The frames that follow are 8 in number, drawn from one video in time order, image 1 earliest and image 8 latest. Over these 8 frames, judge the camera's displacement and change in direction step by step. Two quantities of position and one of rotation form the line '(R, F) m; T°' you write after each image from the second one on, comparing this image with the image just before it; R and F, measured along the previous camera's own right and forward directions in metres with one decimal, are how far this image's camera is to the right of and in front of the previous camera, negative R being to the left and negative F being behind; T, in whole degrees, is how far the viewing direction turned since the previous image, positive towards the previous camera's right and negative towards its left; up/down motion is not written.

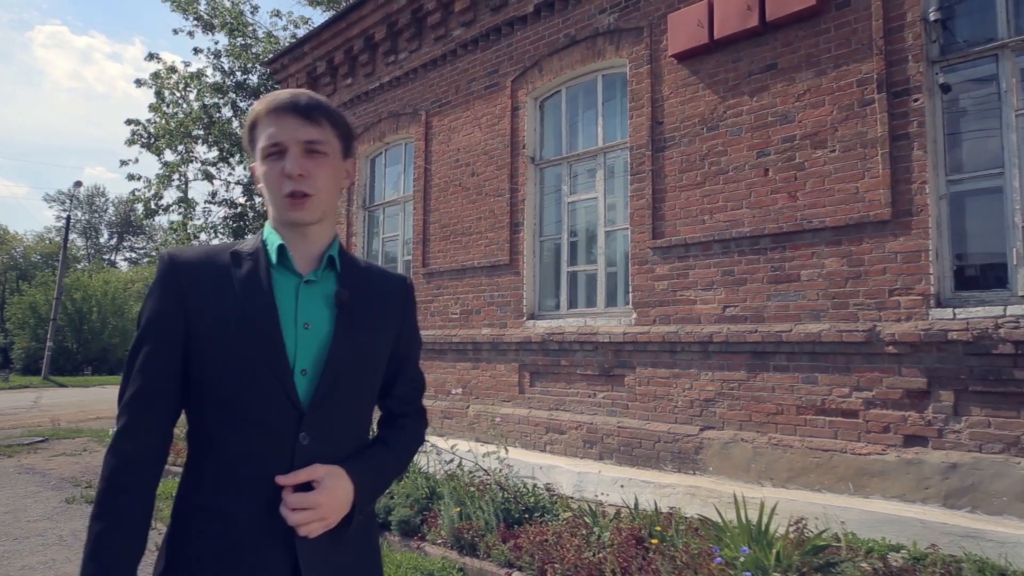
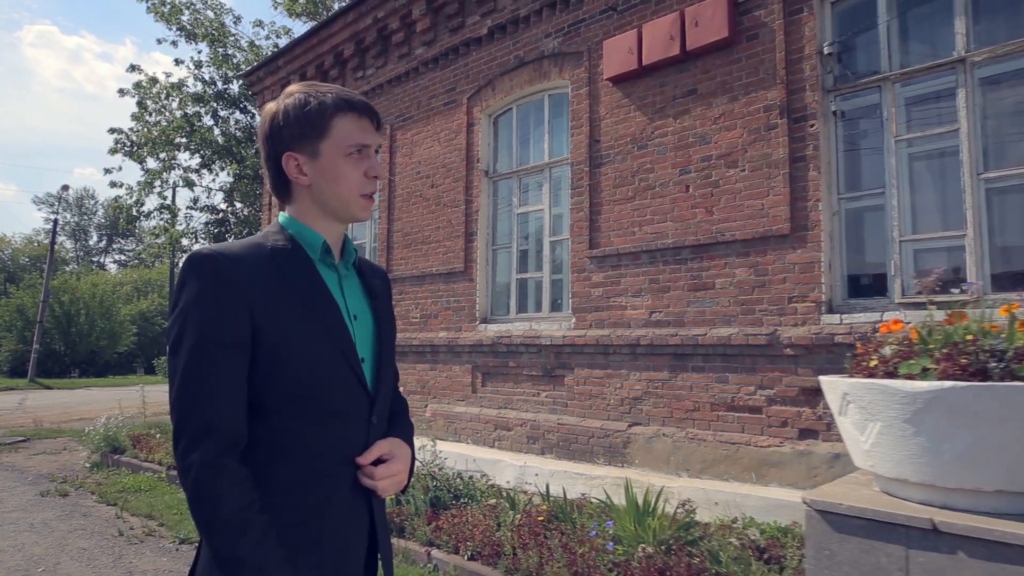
(+0.5, -0.5) m; +1°
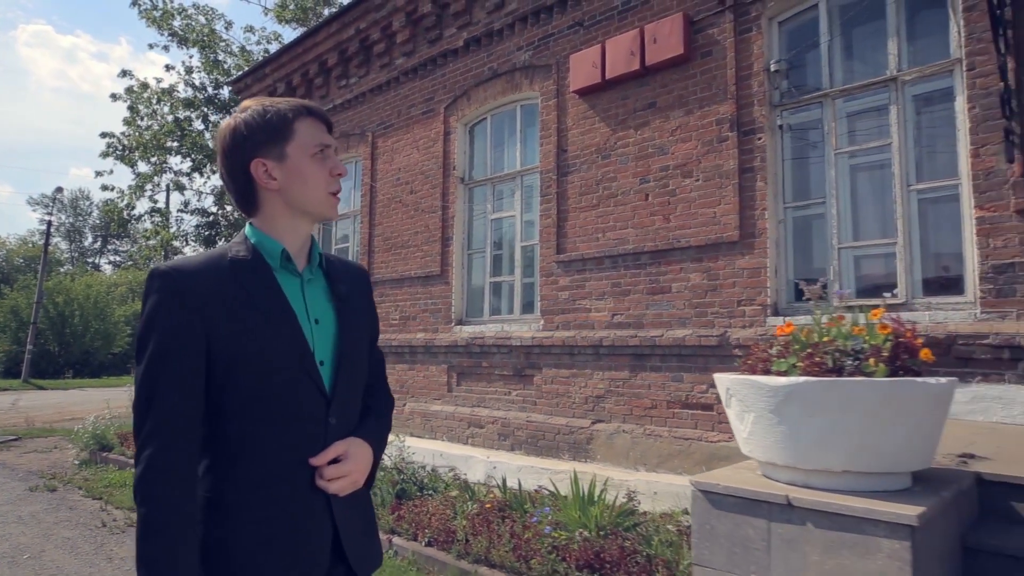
(+0.3, -0.3) m; 0°
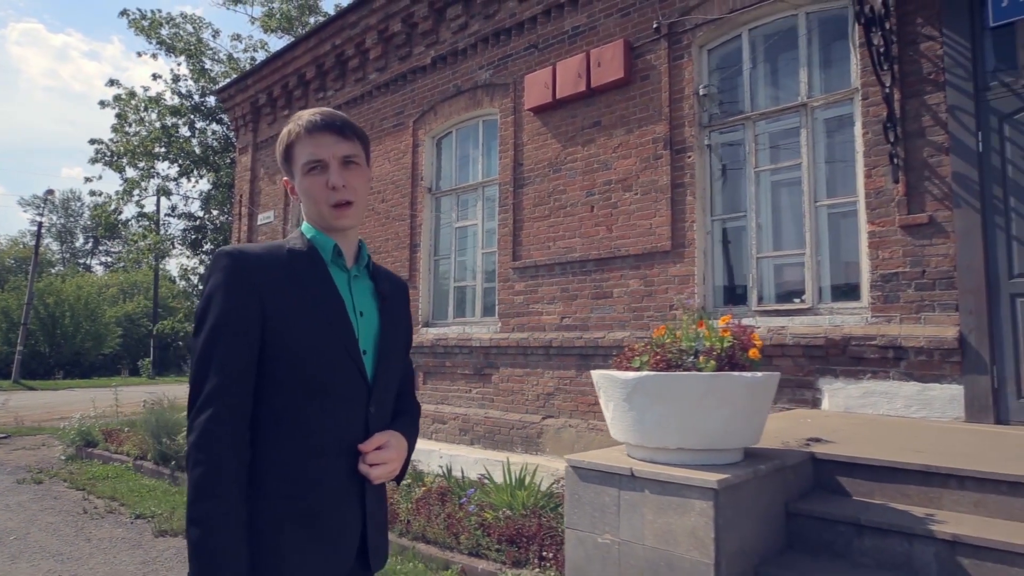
(+0.4, -0.5) m; +1°
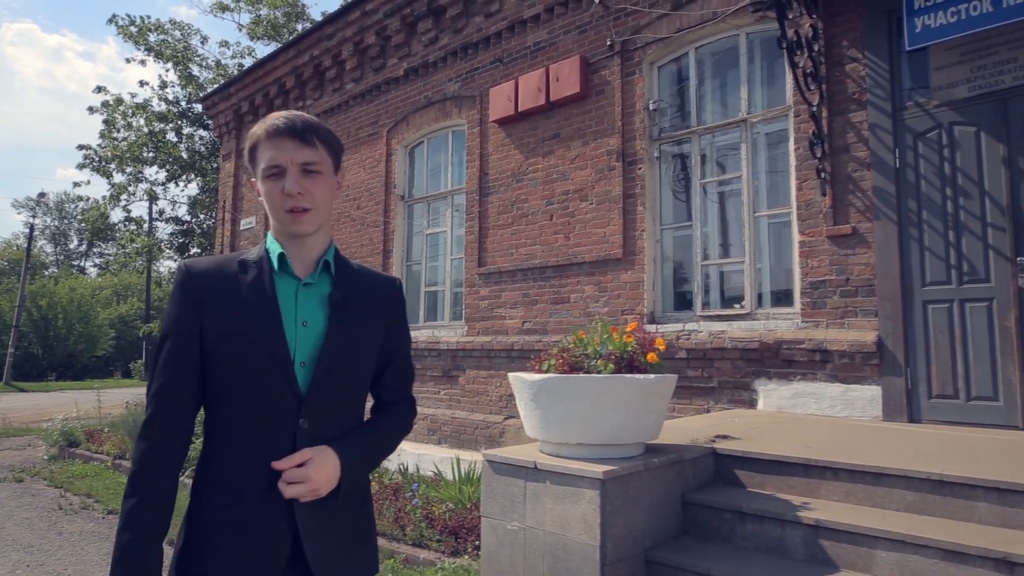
(+0.4, -0.3) m; 0°
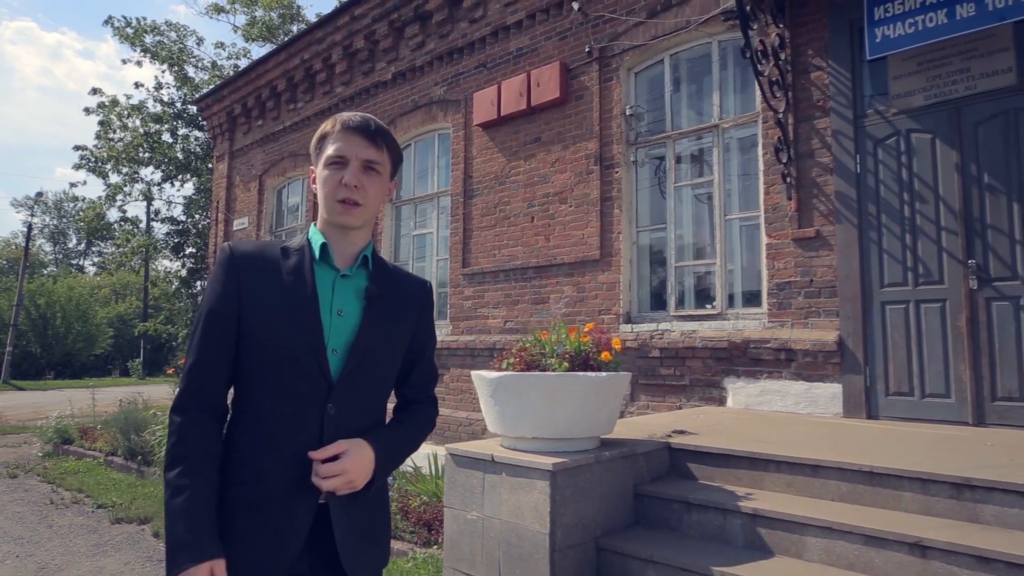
(+0.2, -0.2) m; 0°
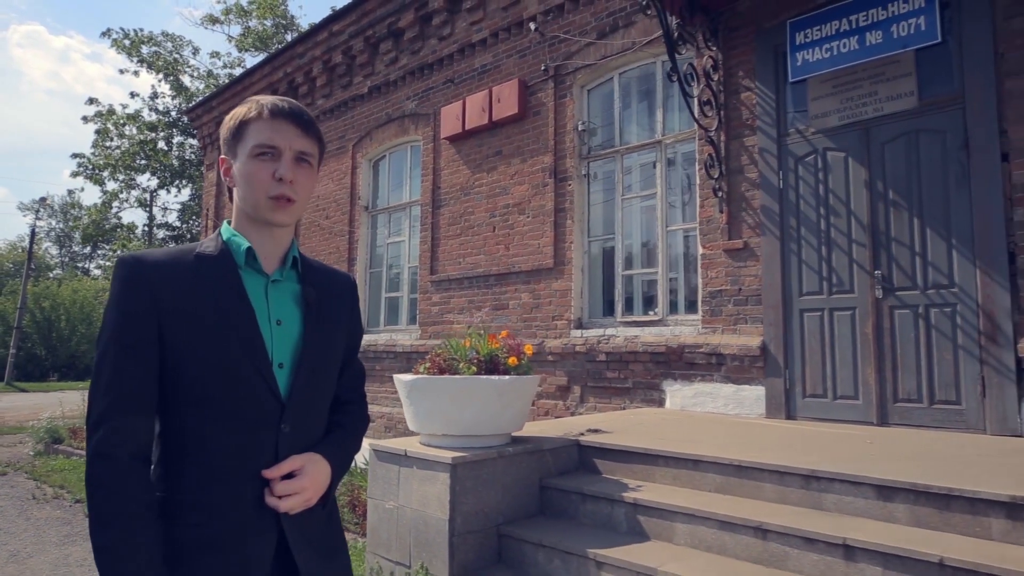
(+0.5, -0.3) m; 0°
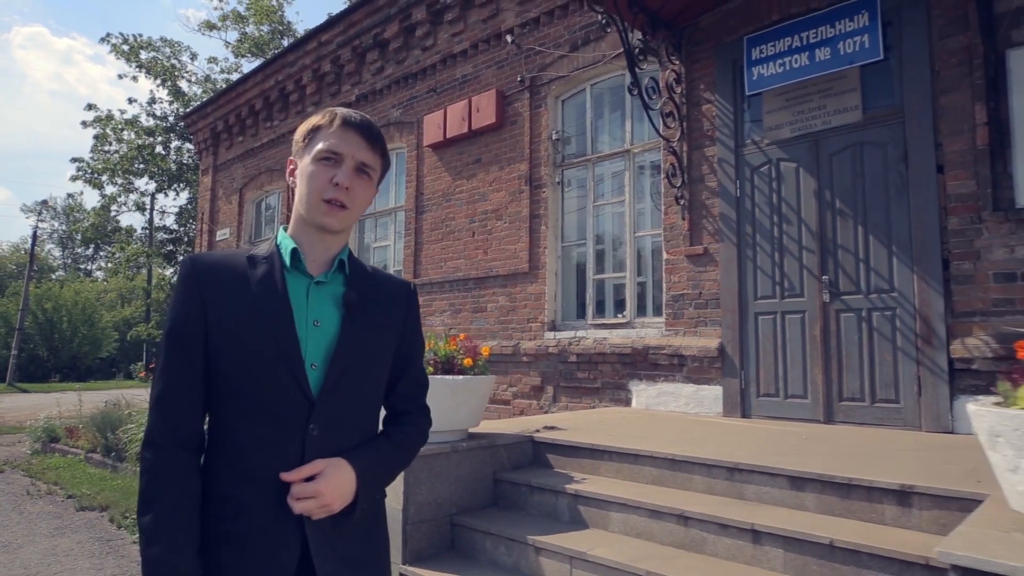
(+0.3, -0.2) m; 0°
